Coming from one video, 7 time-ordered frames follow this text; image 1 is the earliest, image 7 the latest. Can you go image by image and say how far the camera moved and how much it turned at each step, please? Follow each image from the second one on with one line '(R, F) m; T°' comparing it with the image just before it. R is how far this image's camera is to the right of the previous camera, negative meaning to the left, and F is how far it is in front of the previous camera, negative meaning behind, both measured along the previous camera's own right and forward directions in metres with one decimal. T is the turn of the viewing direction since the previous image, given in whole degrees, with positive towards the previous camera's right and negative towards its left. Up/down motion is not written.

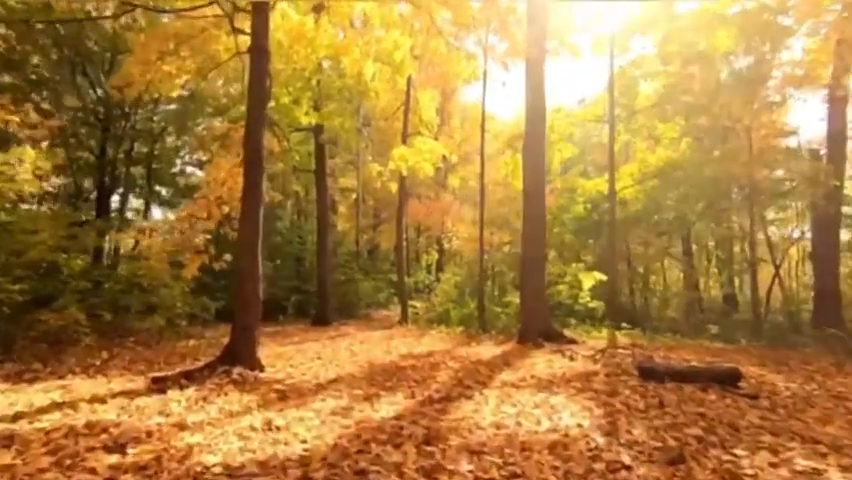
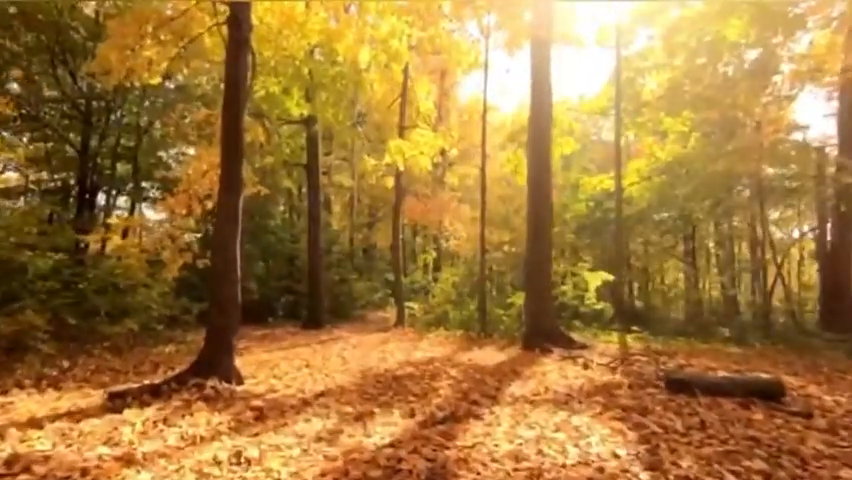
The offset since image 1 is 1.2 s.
(-0.1, +0.8) m; +1°
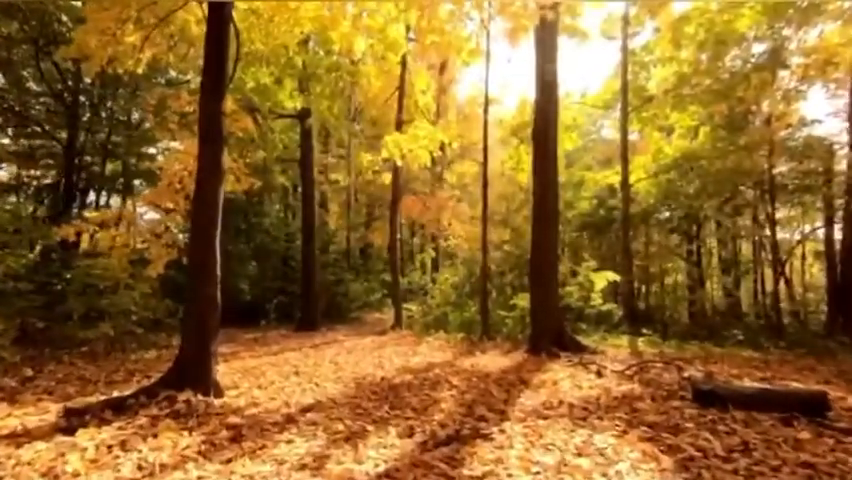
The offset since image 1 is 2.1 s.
(0.0, +0.6) m; 0°
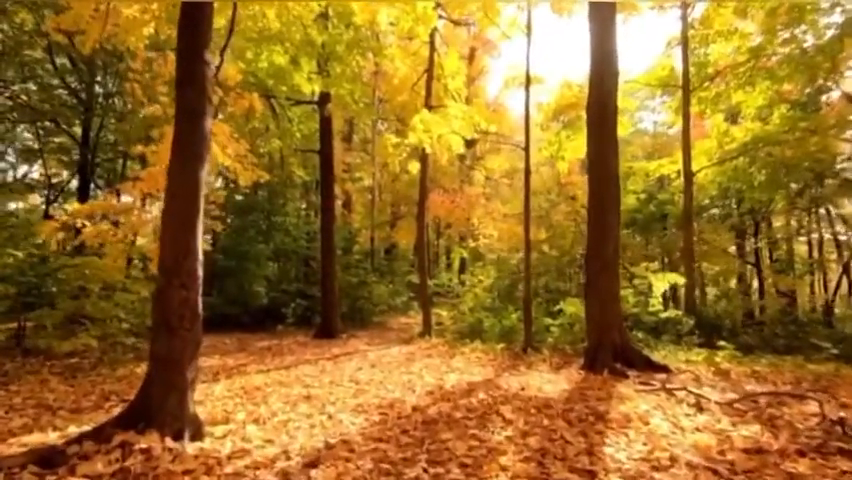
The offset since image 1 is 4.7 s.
(-0.2, +1.6) m; -3°
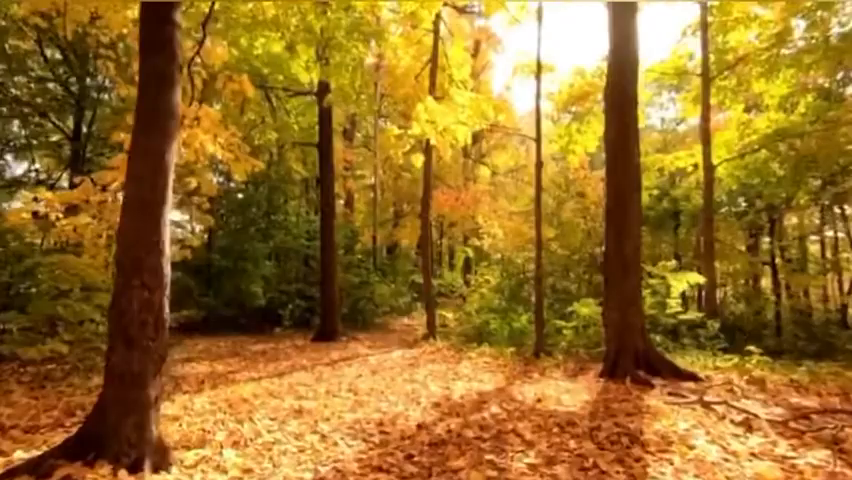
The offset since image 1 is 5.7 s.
(0.0, +0.7) m; 0°
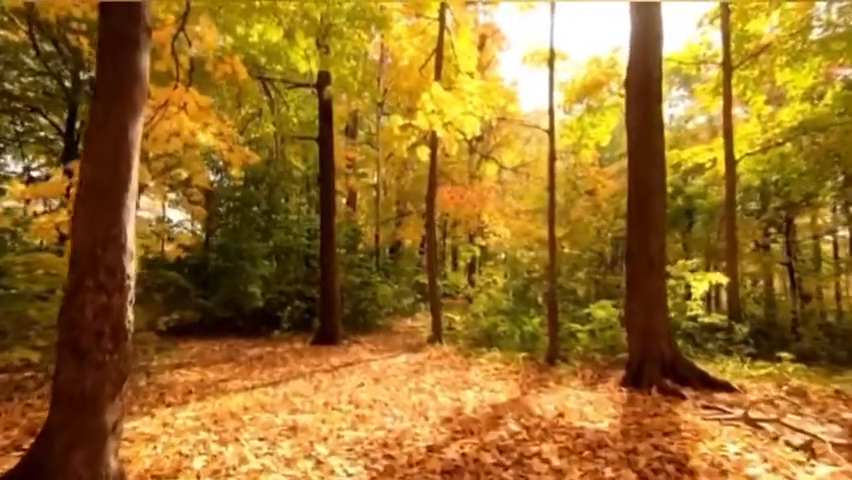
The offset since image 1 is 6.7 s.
(-0.1, +0.6) m; 0°
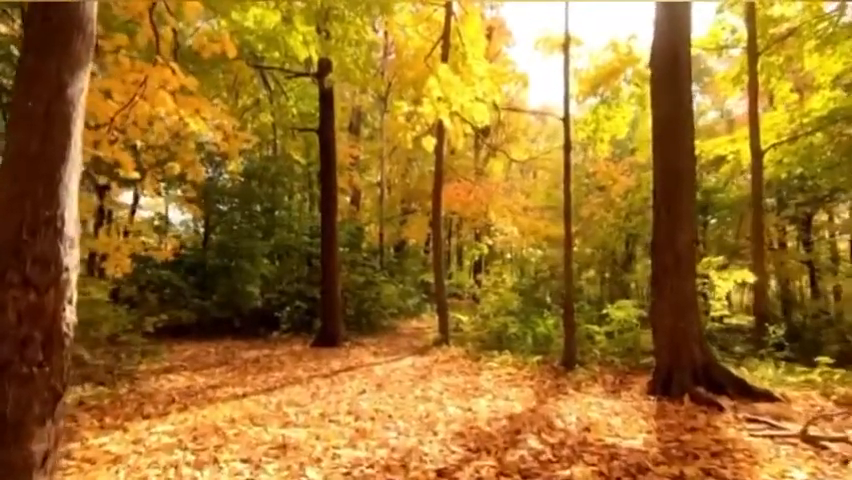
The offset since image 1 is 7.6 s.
(0.0, +0.6) m; -1°
